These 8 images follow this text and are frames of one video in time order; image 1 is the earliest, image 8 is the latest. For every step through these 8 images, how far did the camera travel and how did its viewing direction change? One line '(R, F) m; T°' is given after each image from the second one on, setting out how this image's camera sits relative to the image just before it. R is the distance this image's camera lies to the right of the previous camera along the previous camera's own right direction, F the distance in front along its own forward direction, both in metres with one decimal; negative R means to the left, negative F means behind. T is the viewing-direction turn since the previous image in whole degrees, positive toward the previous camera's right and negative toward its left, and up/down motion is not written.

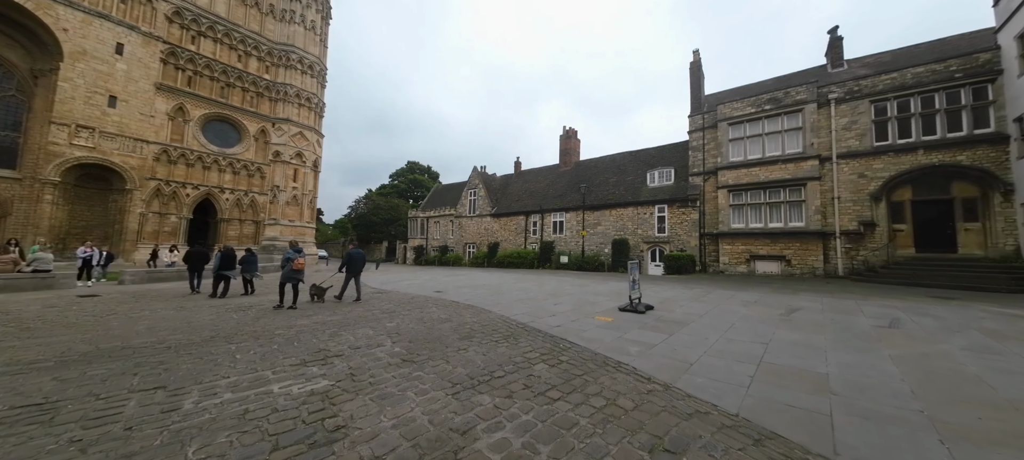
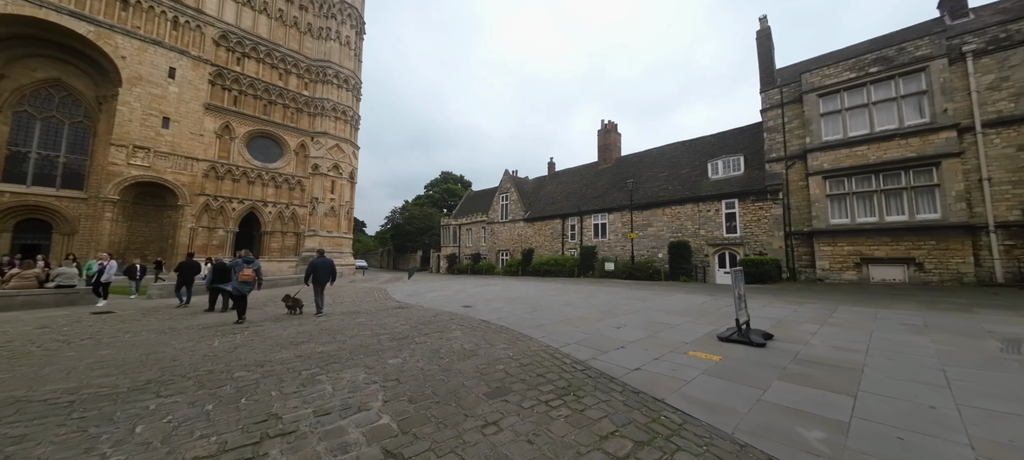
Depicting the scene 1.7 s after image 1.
(-0.2, +1.9) m; -6°
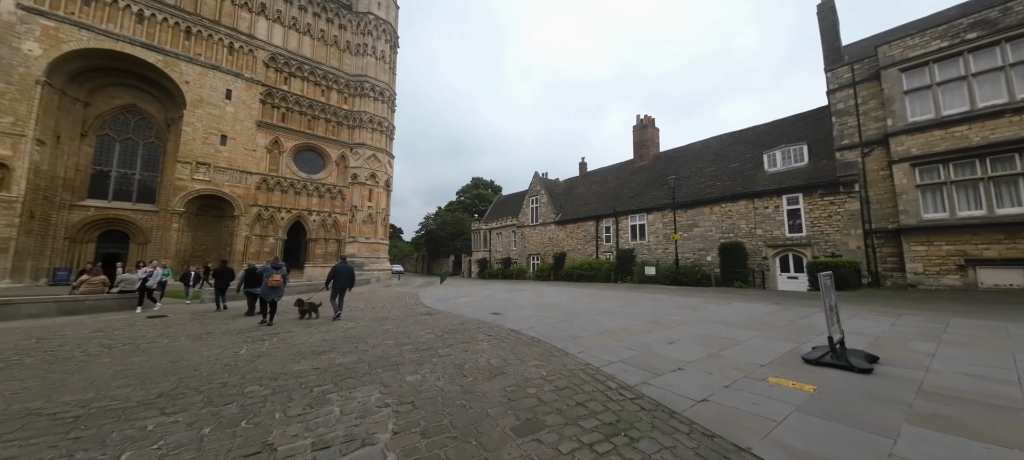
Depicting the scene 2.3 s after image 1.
(0.0, +0.6) m; -6°
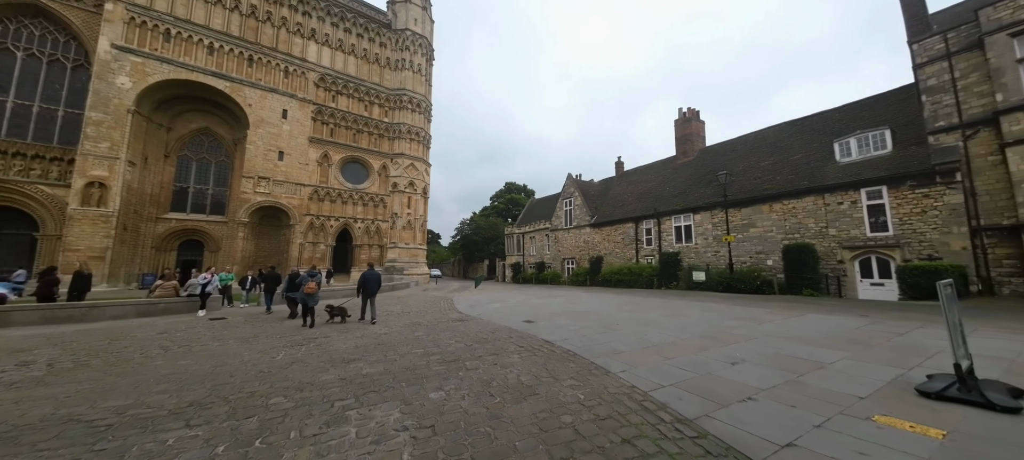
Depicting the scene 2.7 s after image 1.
(+0.1, +0.4) m; -7°
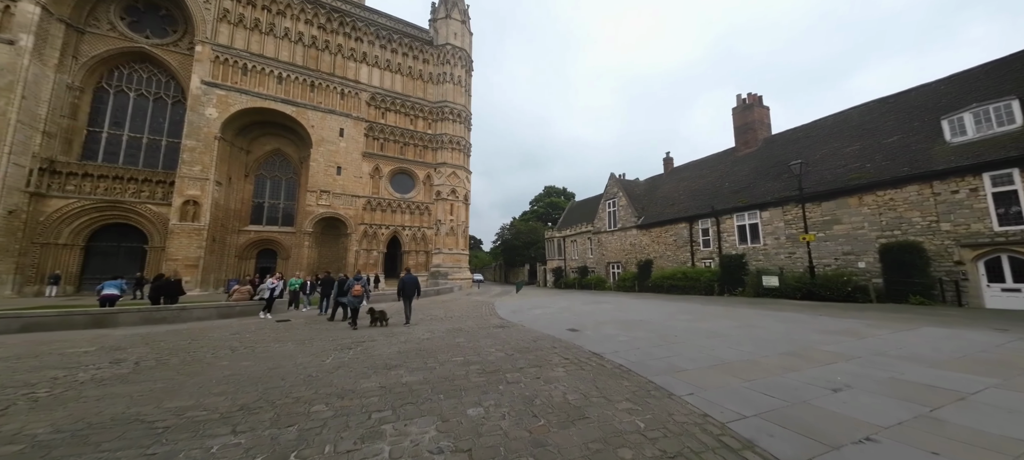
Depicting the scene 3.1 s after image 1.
(0.0, +0.3) m; -8°
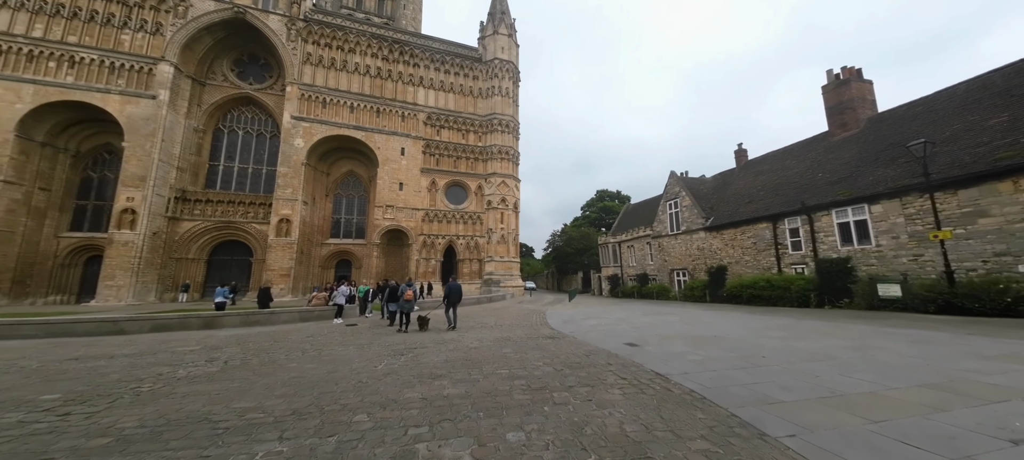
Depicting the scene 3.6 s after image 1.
(+0.1, +0.3) m; -10°
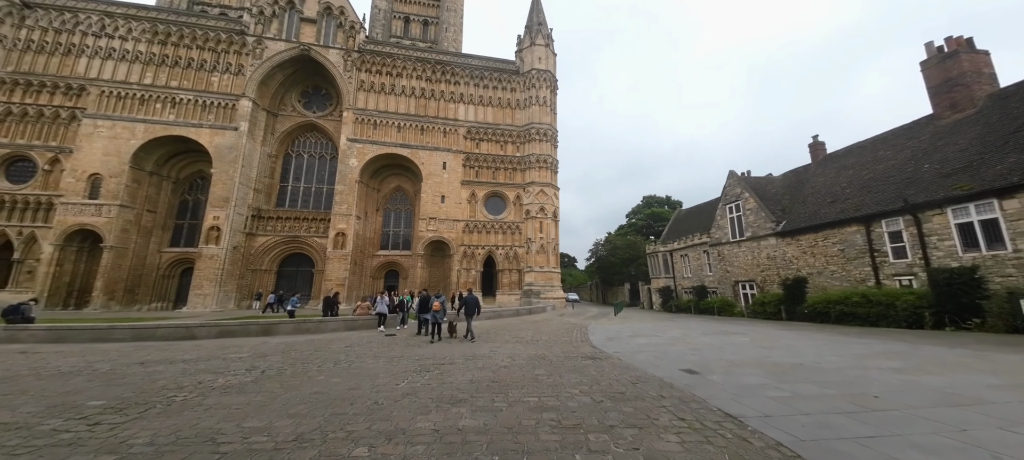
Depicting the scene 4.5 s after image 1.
(+0.2, +0.6) m; -8°
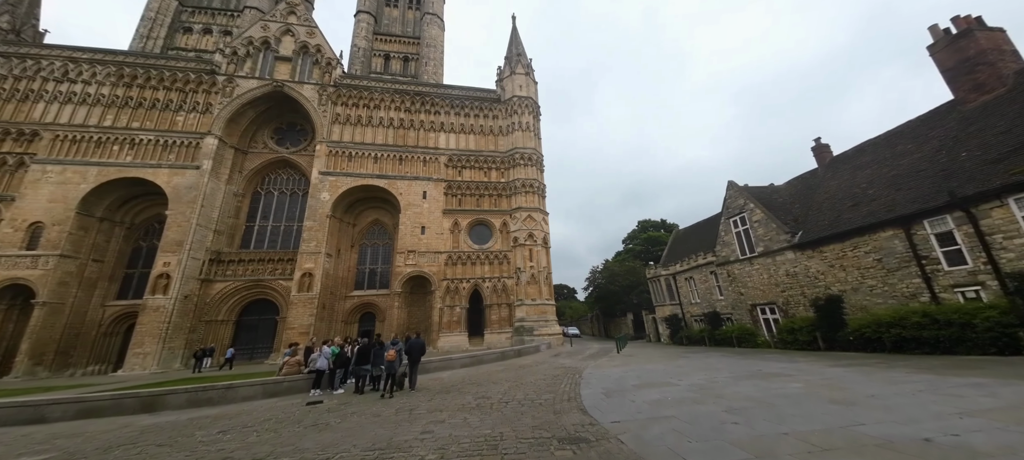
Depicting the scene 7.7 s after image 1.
(+1.0, +2.5) m; +1°
